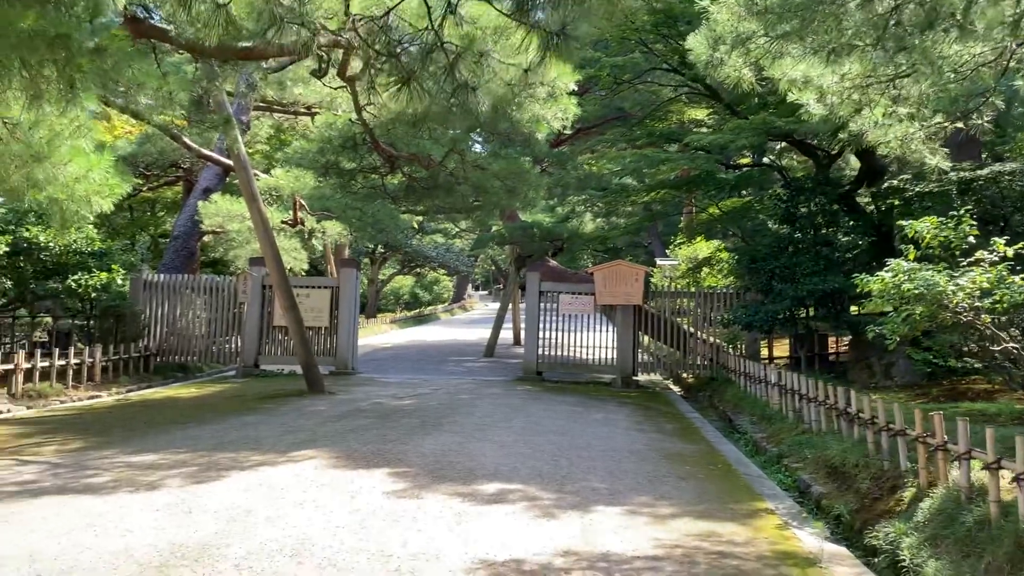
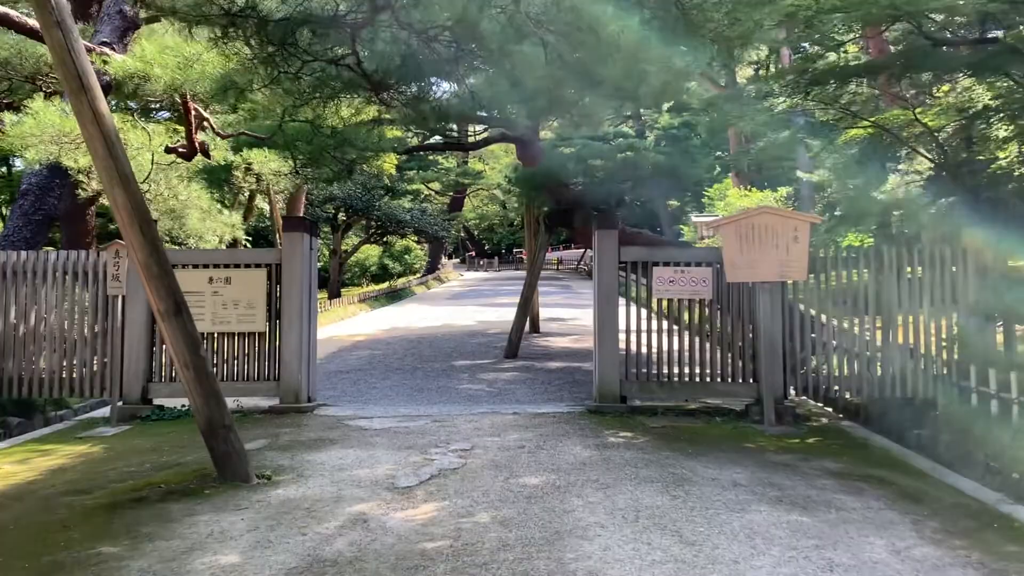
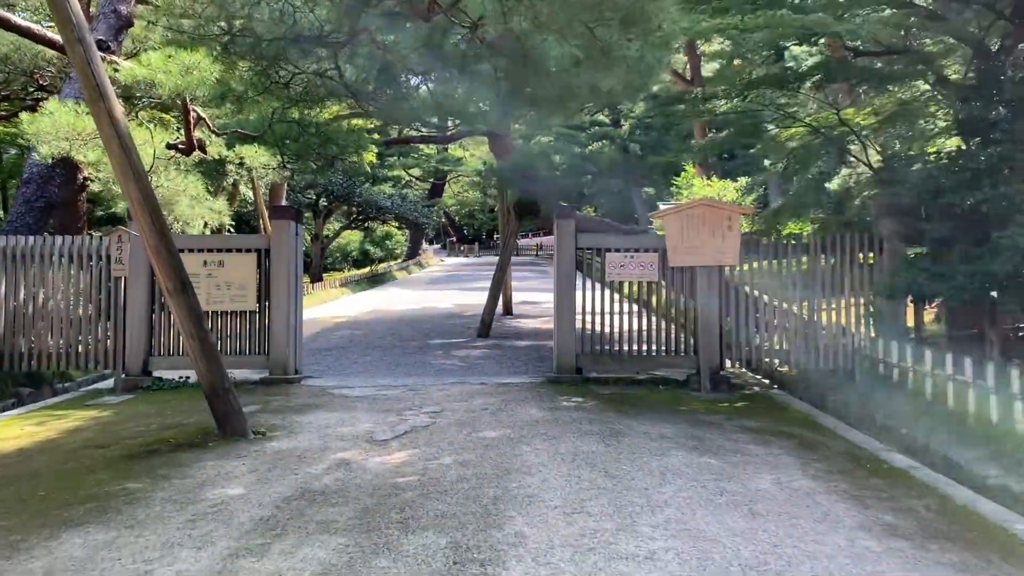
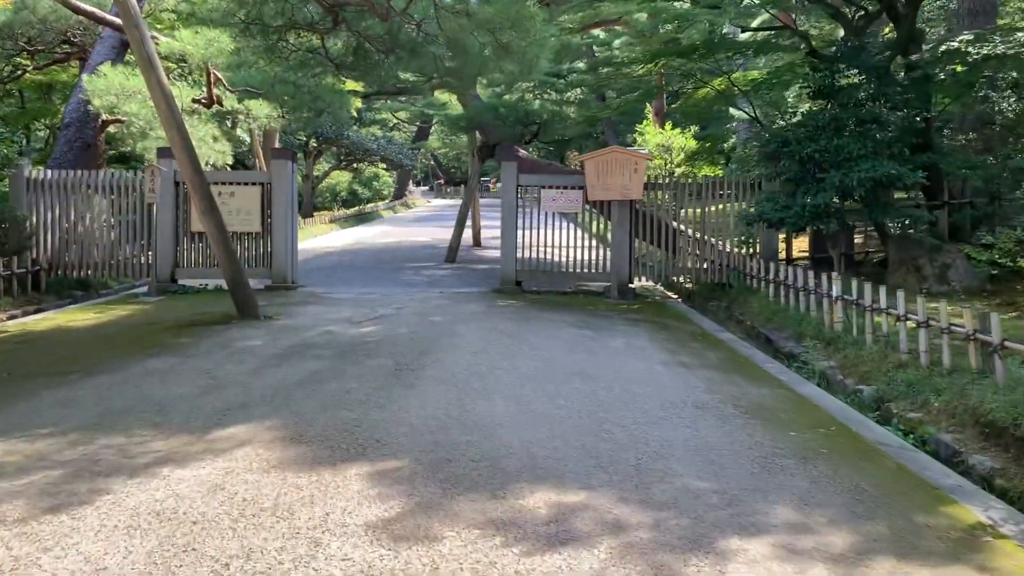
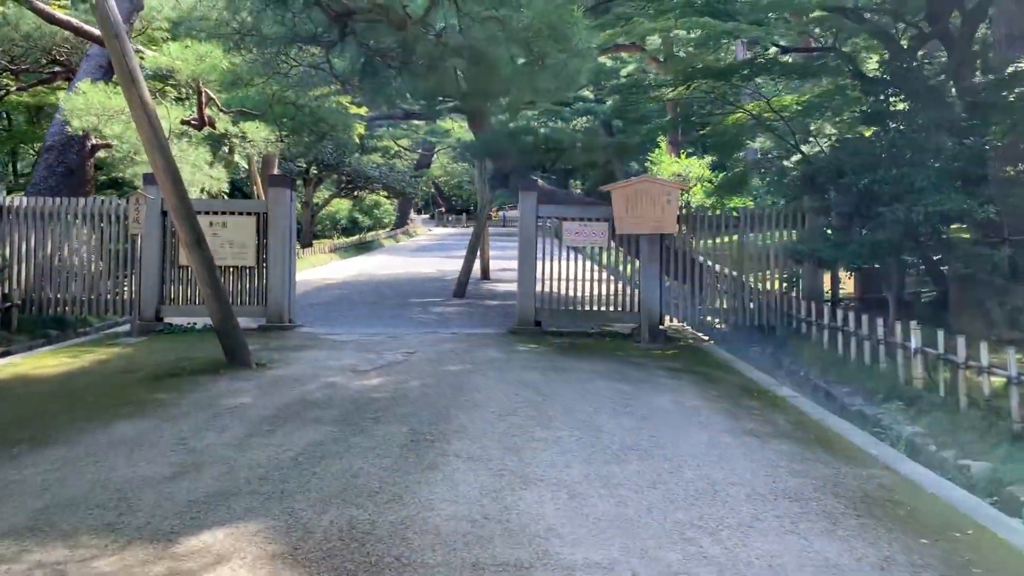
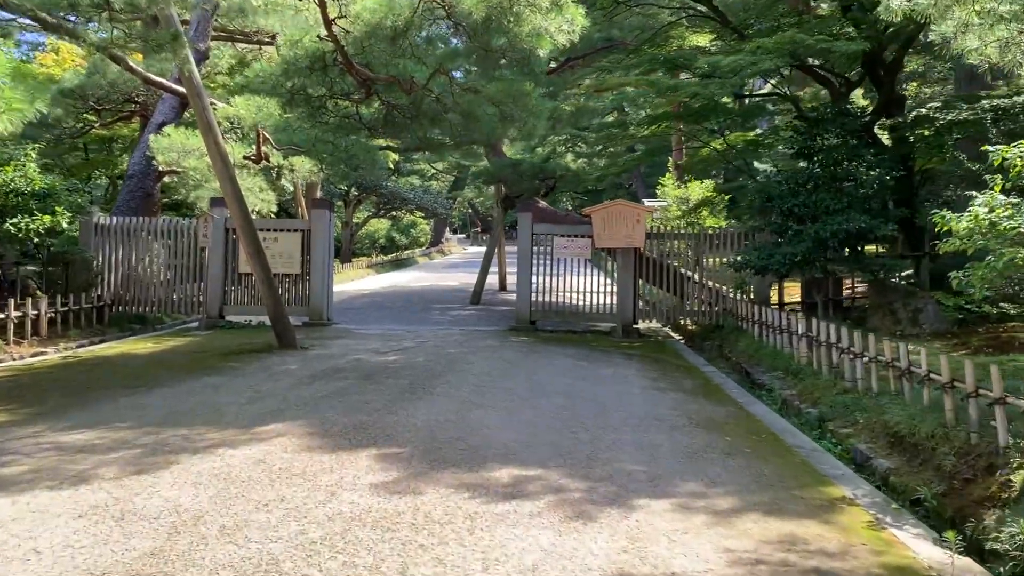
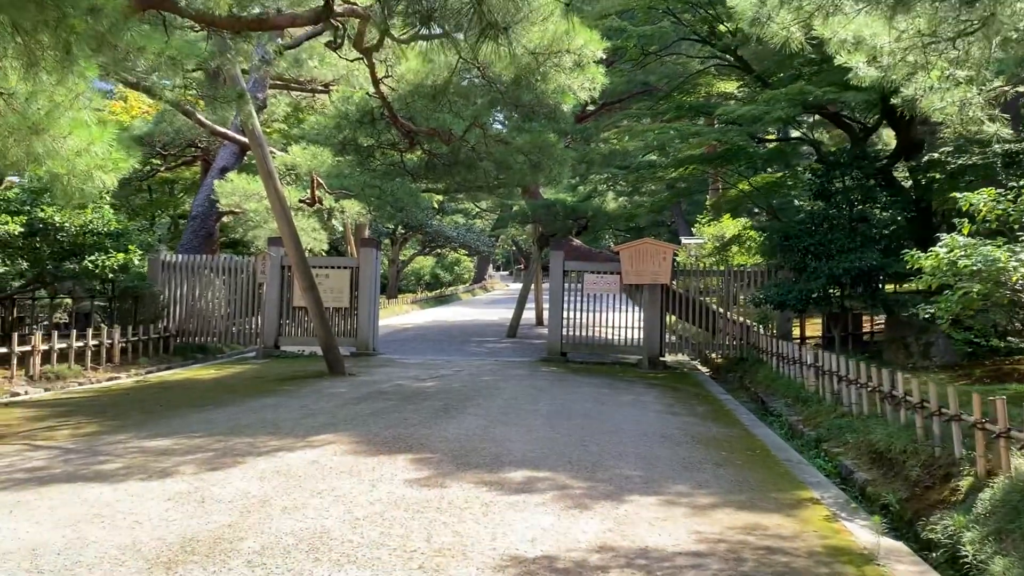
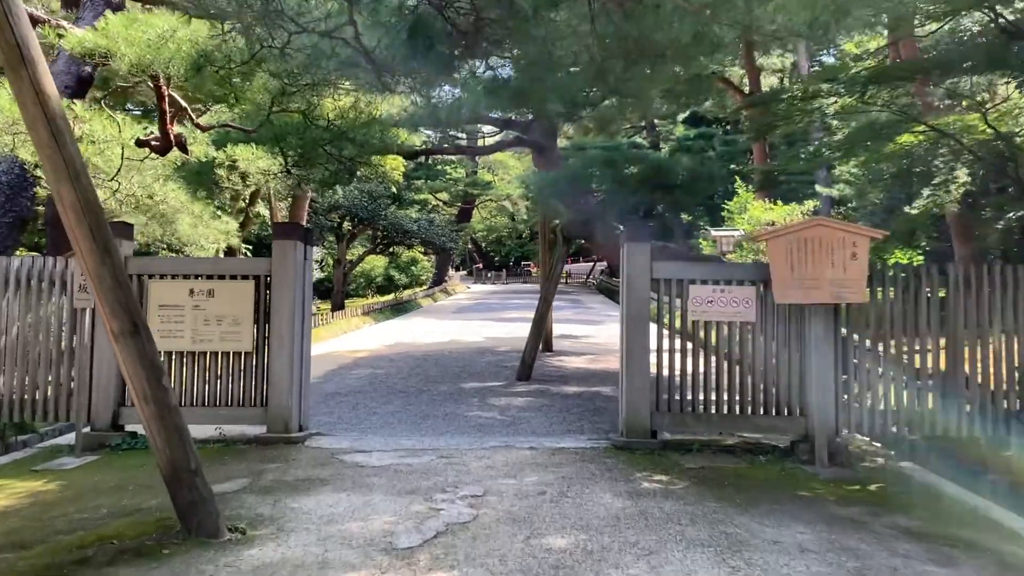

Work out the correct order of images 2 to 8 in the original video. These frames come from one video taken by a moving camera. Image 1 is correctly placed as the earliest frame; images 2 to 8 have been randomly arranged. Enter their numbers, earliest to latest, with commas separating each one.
7, 6, 4, 5, 3, 2, 8
